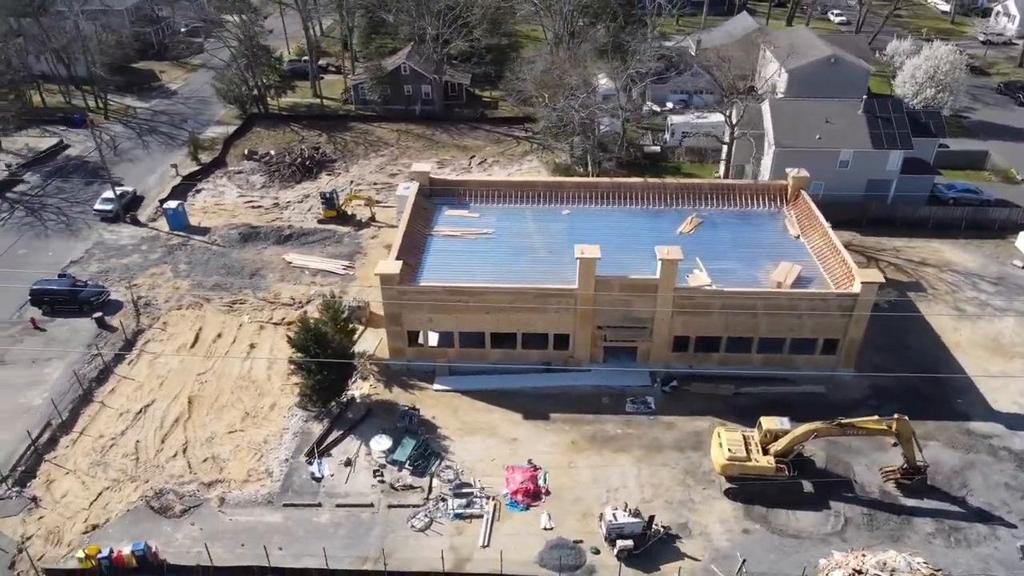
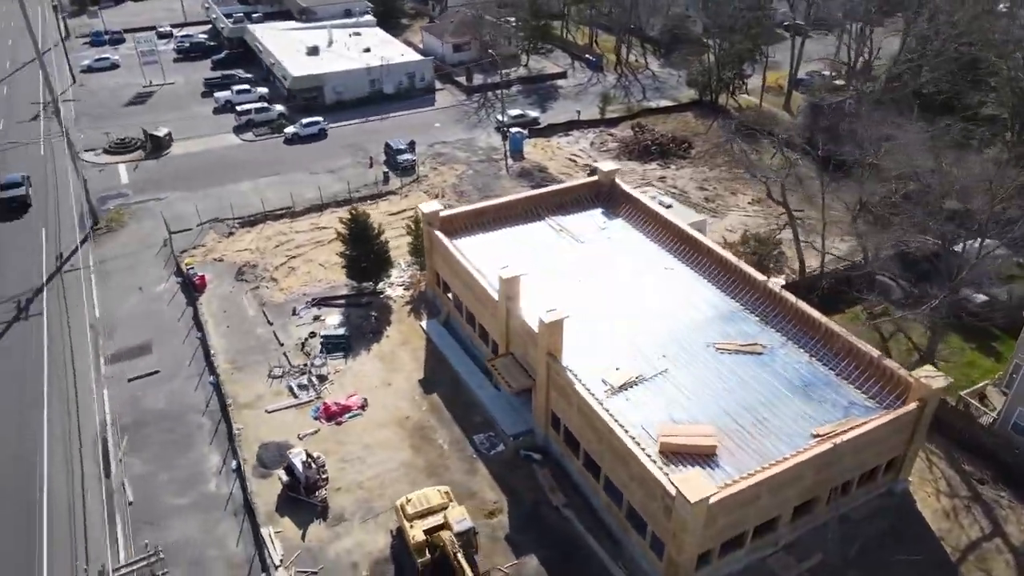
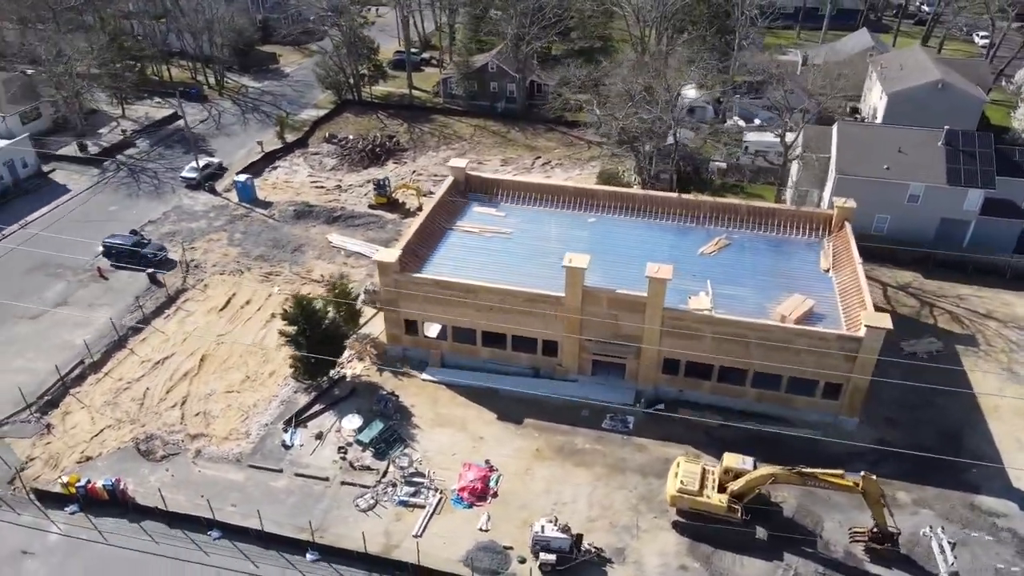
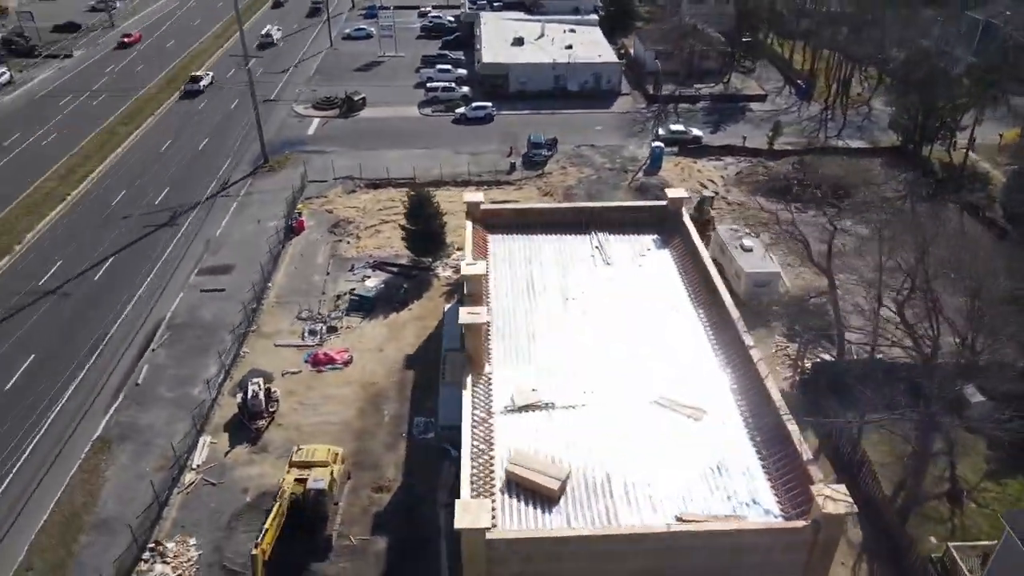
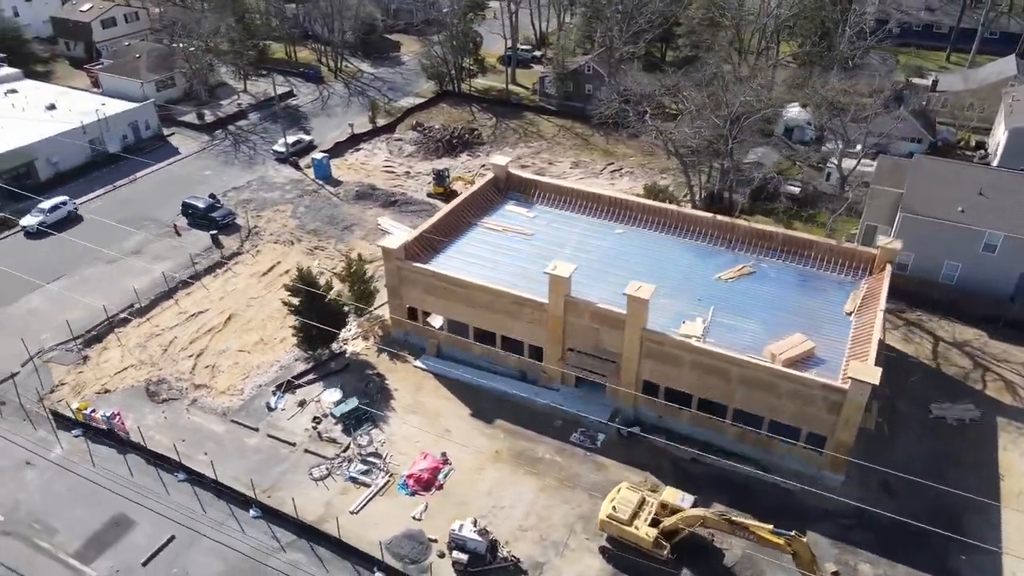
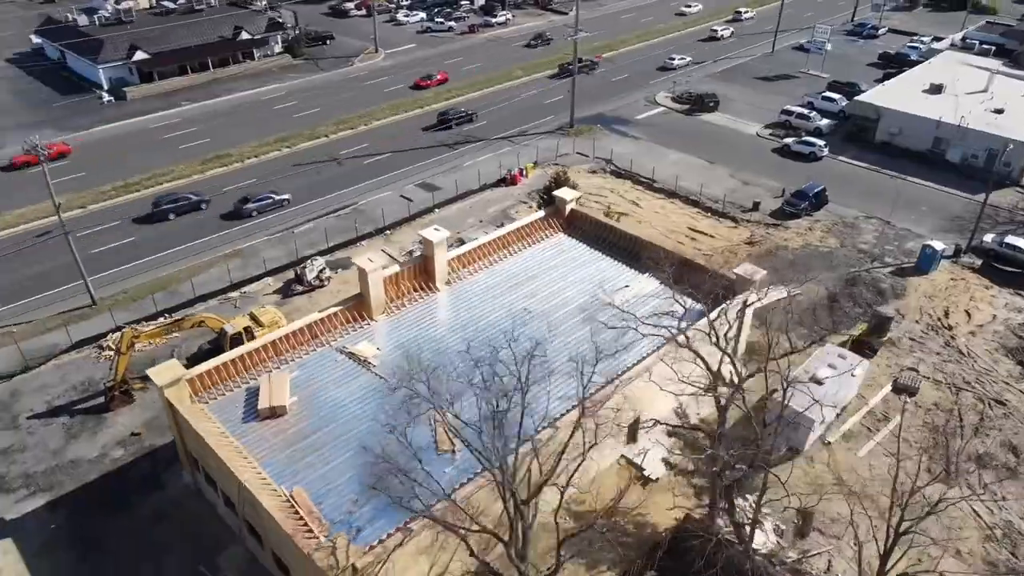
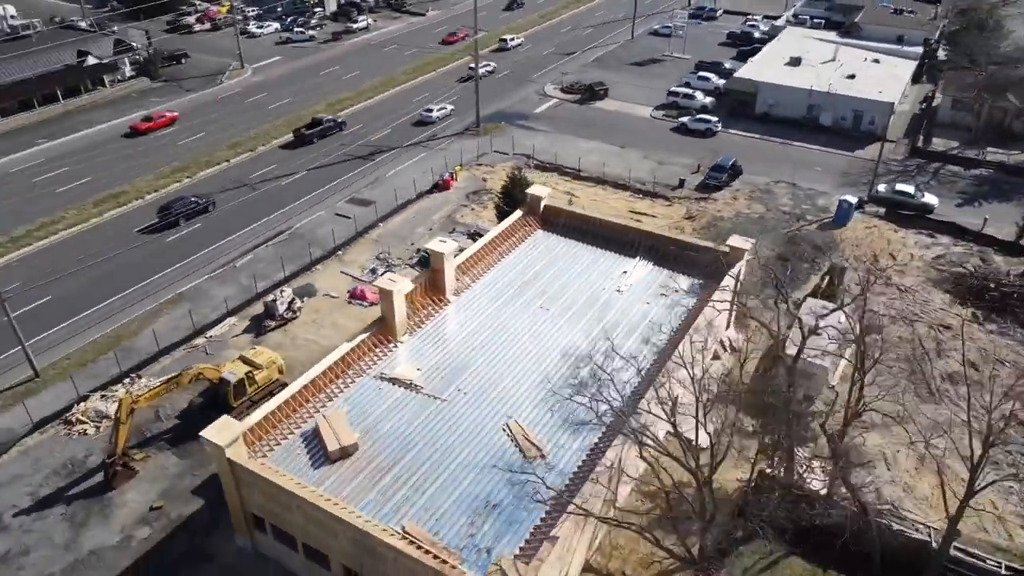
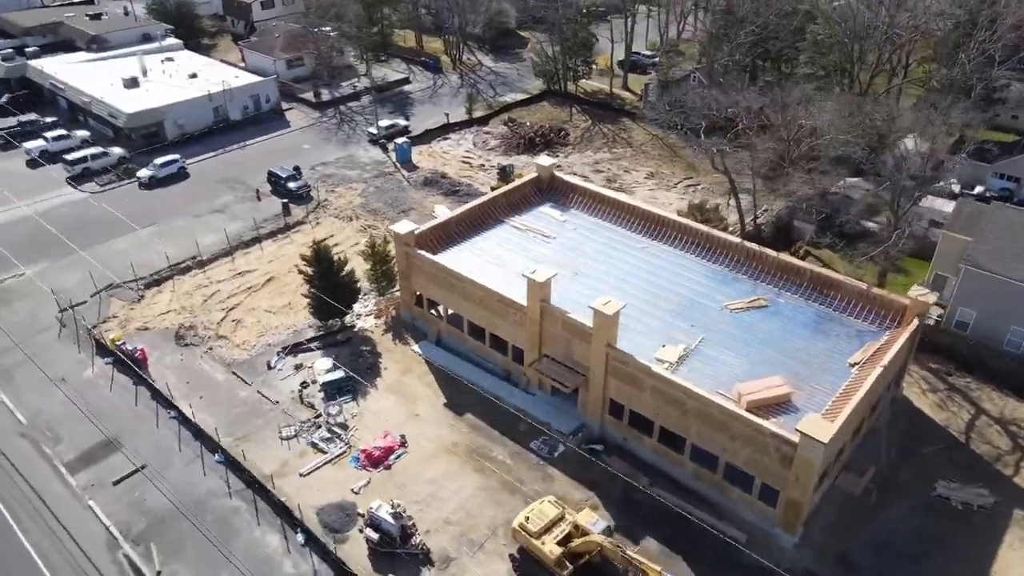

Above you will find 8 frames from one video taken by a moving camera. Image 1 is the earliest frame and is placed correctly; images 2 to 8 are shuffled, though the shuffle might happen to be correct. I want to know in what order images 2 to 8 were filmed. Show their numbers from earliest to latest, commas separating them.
3, 5, 8, 2, 4, 7, 6
